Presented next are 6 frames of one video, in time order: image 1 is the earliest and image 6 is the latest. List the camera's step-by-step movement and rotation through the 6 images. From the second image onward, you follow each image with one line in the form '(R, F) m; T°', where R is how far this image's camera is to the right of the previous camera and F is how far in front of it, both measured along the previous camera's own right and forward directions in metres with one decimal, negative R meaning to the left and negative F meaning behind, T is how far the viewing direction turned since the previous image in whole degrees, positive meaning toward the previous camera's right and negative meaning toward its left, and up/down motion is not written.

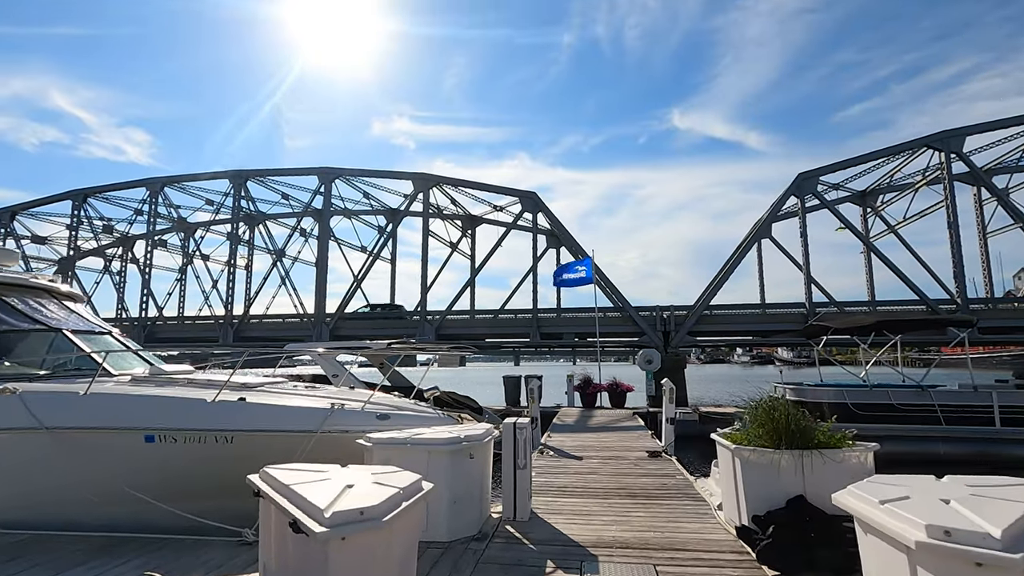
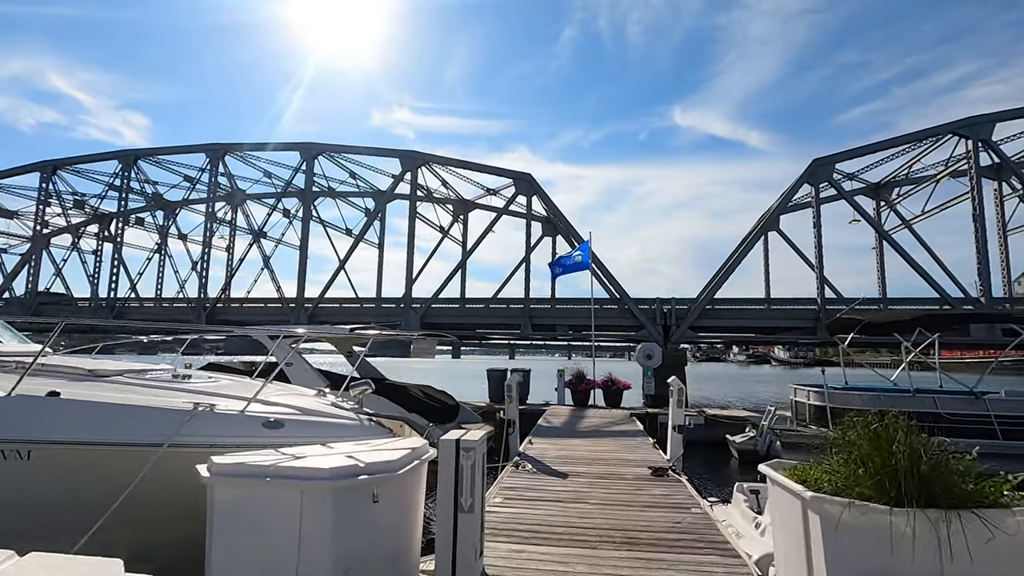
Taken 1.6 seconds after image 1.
(+0.4, +2.1) m; 0°
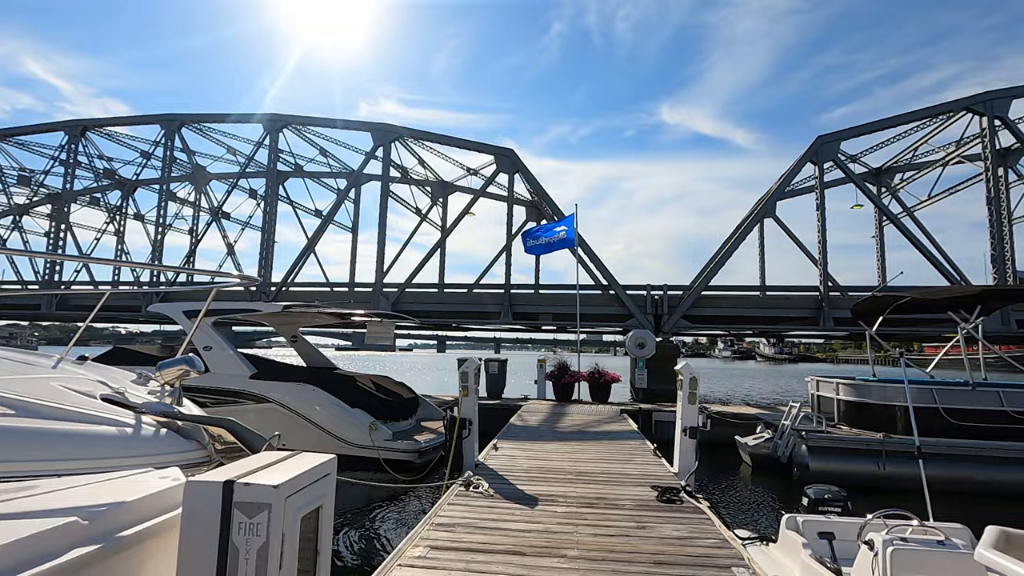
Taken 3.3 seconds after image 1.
(+0.4, +2.3) m; +1°
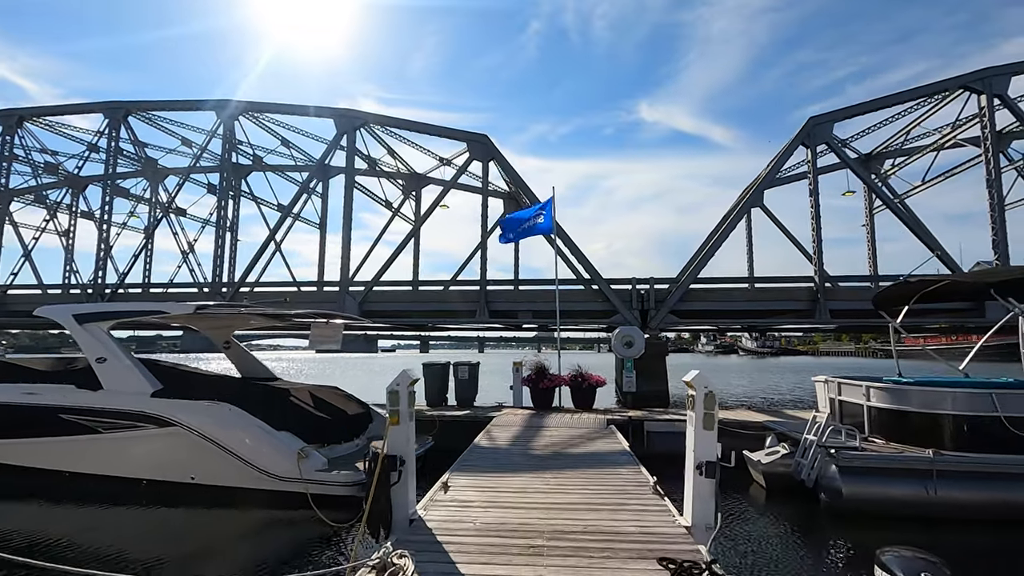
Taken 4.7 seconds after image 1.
(+0.3, +1.9) m; +2°
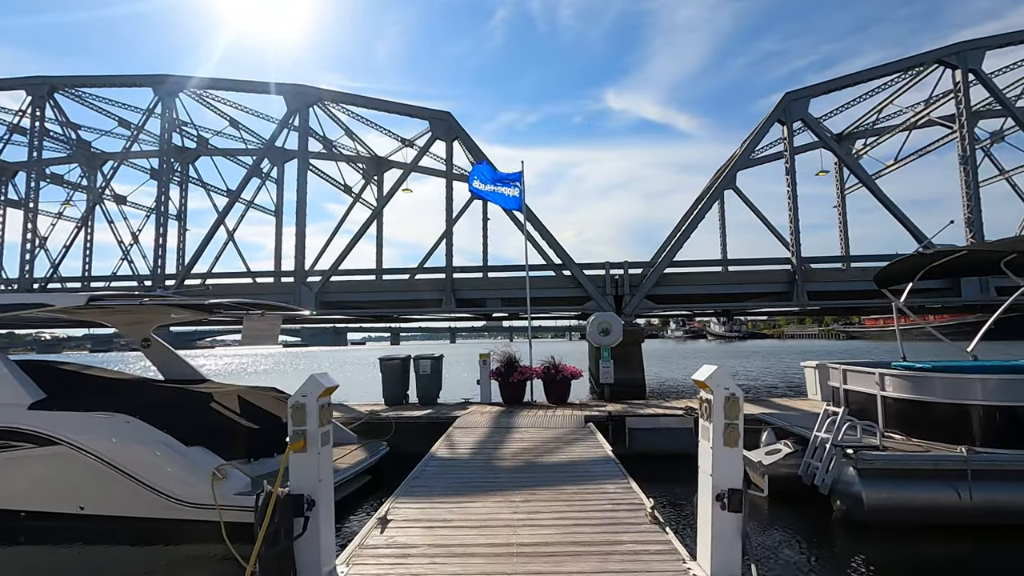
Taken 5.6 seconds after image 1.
(+0.1, +1.4) m; +3°
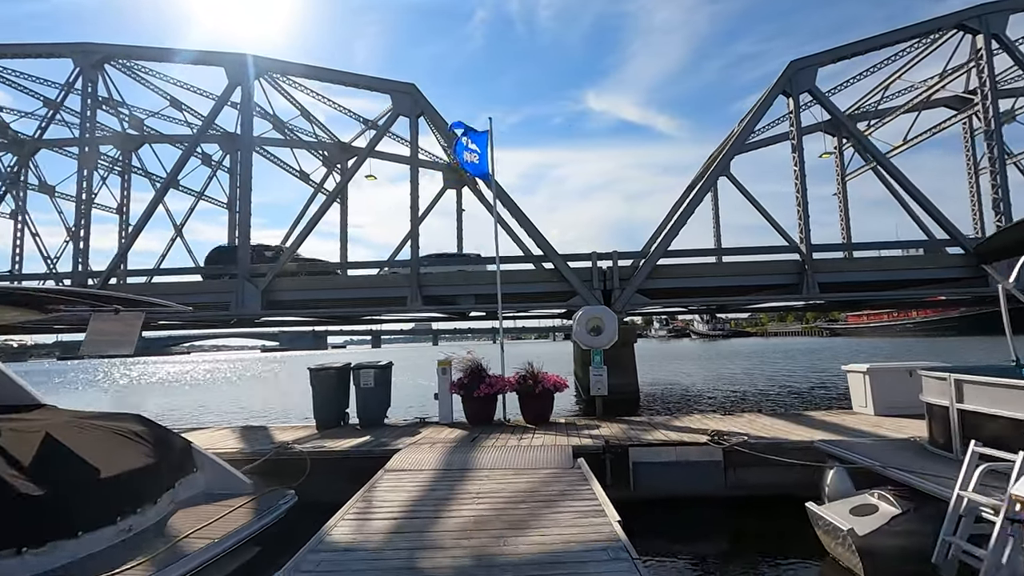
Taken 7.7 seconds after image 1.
(+0.3, +2.9) m; +2°
